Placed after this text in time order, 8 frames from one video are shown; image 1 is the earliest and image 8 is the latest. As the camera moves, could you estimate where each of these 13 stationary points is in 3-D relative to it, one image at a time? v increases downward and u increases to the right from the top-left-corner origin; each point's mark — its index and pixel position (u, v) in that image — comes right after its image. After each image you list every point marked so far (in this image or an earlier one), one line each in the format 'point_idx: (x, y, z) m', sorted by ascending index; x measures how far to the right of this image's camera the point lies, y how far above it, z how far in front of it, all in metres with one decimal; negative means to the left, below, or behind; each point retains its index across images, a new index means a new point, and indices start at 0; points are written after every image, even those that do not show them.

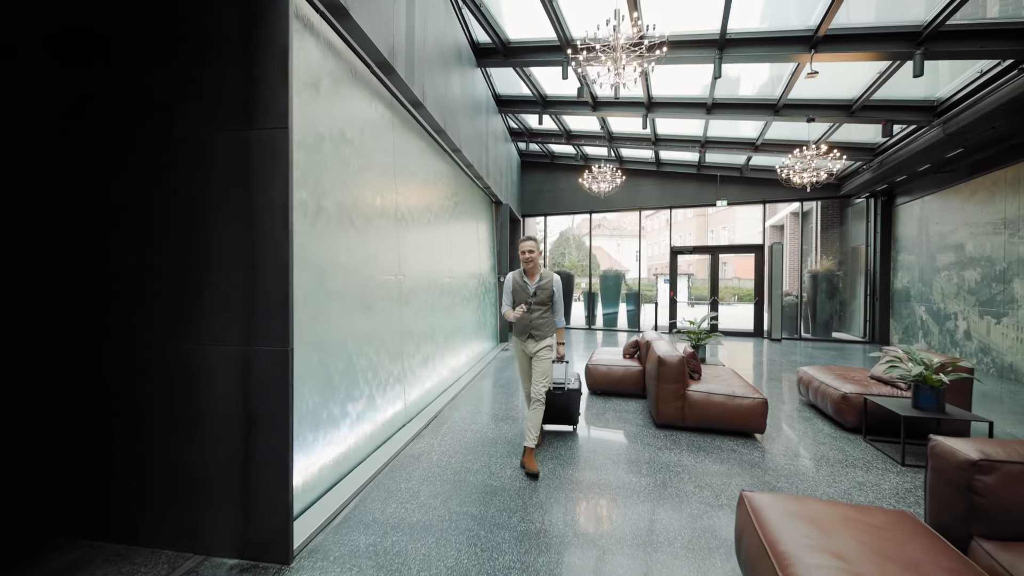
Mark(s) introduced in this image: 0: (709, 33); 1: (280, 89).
0: (+2.2, +2.8, +4.6) m
1: (-1.0, +0.9, +1.8) m
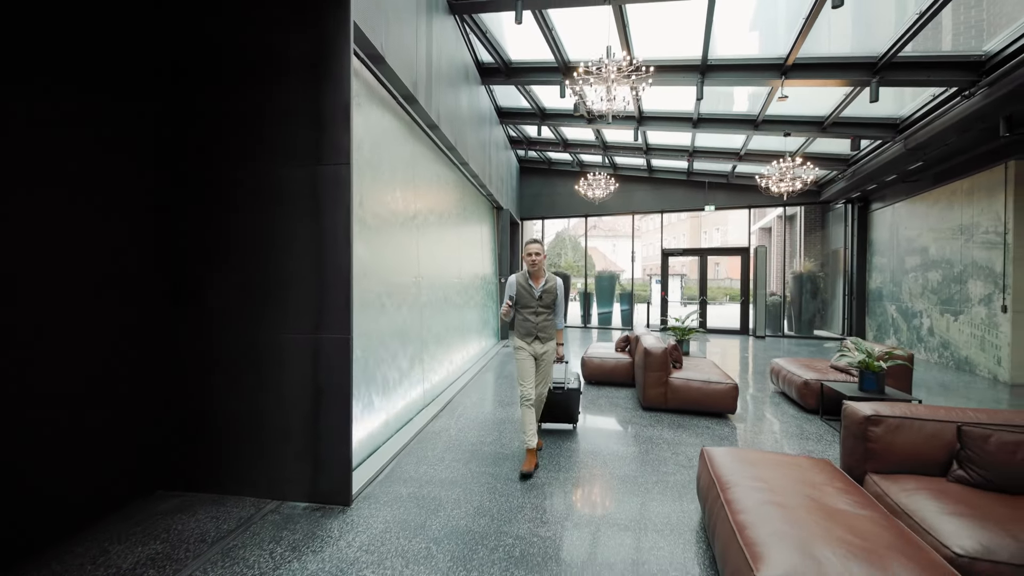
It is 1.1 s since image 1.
0: (+2.2, +2.8, +5.2) m
1: (-0.9, +0.9, +2.3) m
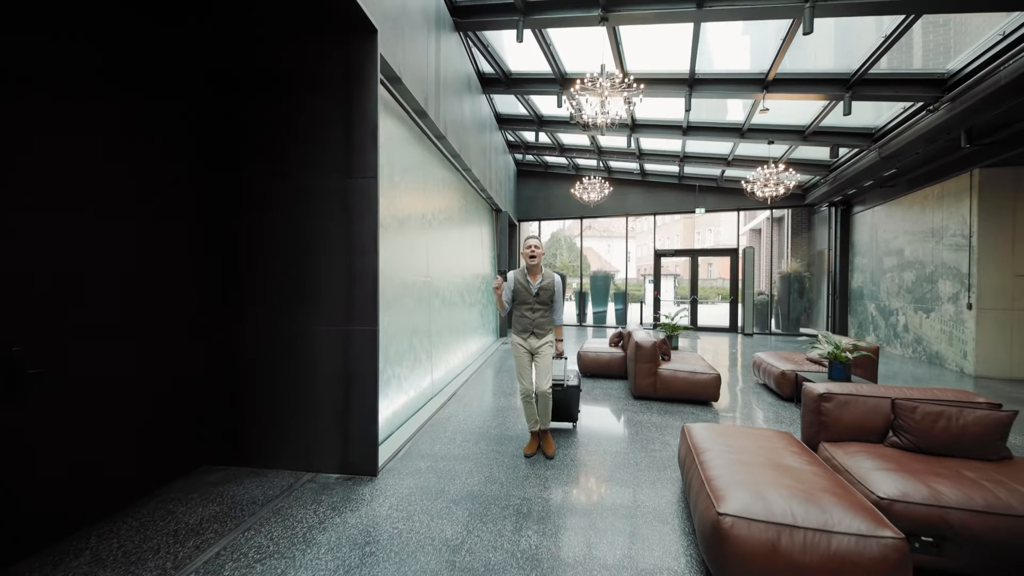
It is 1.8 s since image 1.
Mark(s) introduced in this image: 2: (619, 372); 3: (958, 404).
0: (+2.2, +2.9, +5.5) m
1: (-0.9, +0.9, +2.7) m
2: (+1.4, -1.1, +5.3) m
3: (+2.2, -0.6, +2.1) m
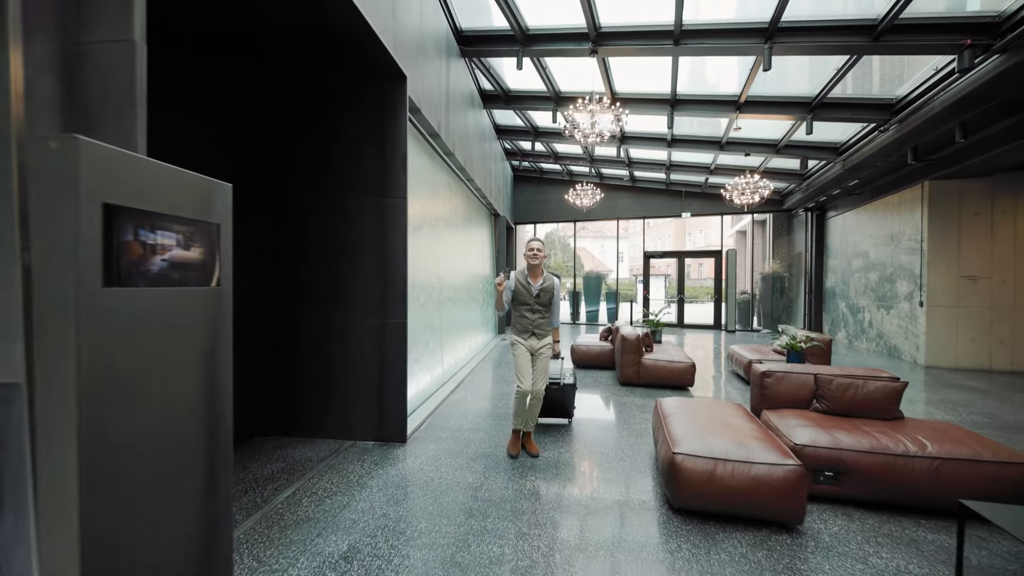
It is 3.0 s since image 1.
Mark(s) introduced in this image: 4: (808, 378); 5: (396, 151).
0: (+2.2, +2.9, +6.1) m
1: (-0.9, +0.9, +3.2) m
2: (+1.3, -1.1, +5.9) m
3: (+2.3, -0.6, +2.7) m
4: (+2.0, -0.6, +2.9) m
5: (-0.9, +1.1, +3.2) m
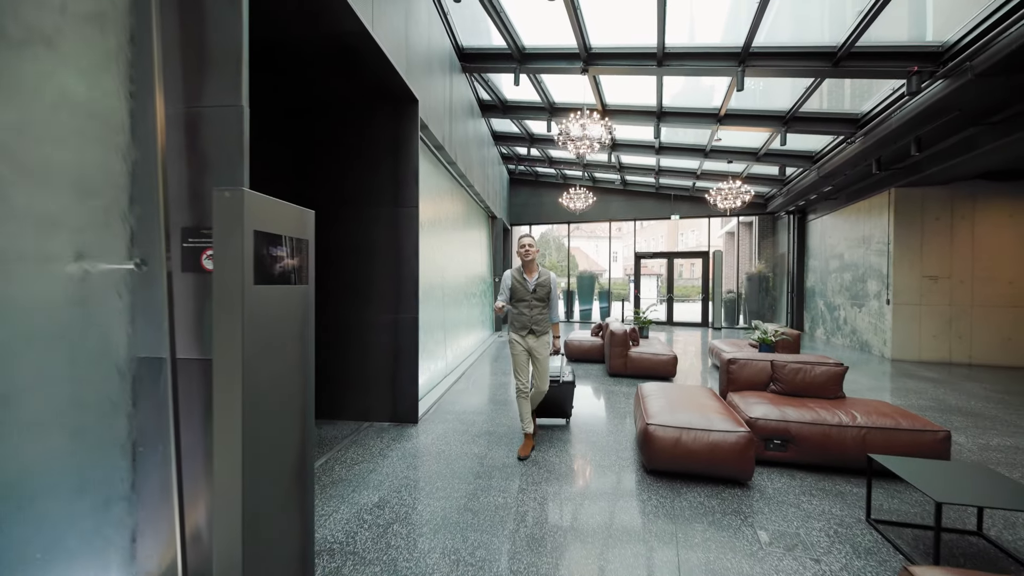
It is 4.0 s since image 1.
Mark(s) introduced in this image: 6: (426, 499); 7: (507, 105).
0: (+2.2, +2.9, +6.6) m
1: (-0.9, +0.9, +3.6) m
2: (+1.3, -1.1, +6.4) m
3: (+2.3, -0.6, +3.2) m
4: (+2.0, -0.6, +3.3) m
5: (-0.9, +1.1, +3.6) m
6: (-0.5, -1.2, +2.4) m
7: (-0.1, +3.3, +7.5) m
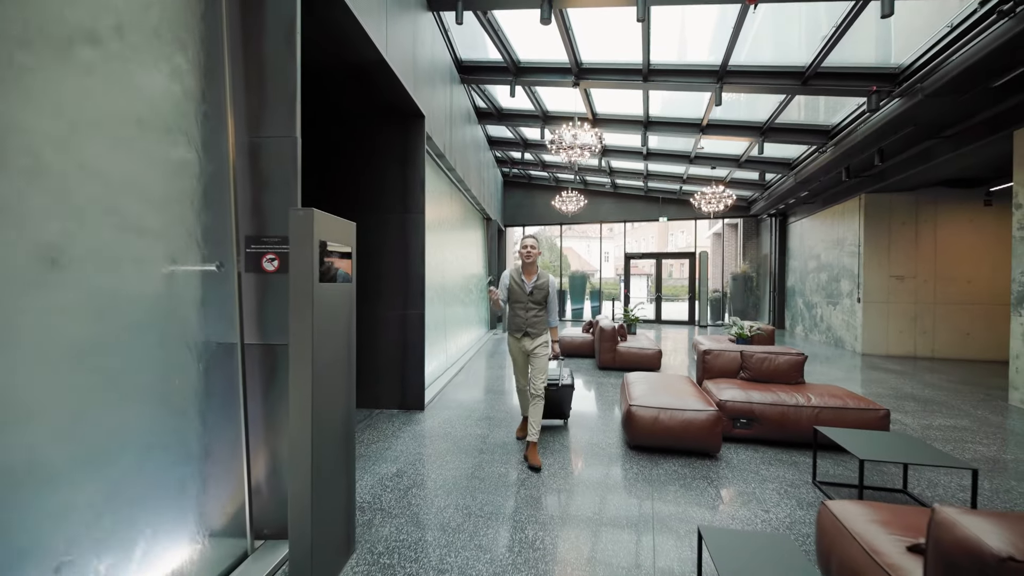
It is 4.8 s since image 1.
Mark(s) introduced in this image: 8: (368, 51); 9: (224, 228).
0: (+2.1, +2.9, +7.0) m
1: (-0.9, +0.9, +4.0) m
2: (+1.2, -1.0, +6.8) m
3: (+2.3, -0.6, +3.6) m
4: (+2.0, -0.6, +3.7) m
5: (-0.9, +1.1, +4.0) m
6: (-0.5, -1.2, +2.8) m
7: (-0.2, +3.3, +7.9) m
8: (-1.0, +1.7, +3.0) m
9: (-1.3, +0.3, +1.9) m
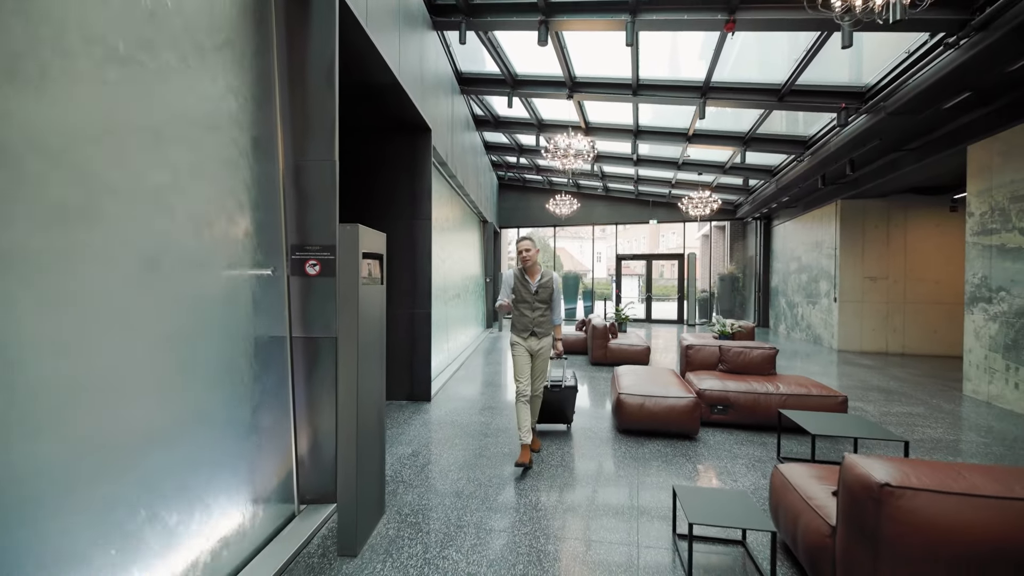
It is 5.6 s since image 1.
0: (+2.0, +2.9, +7.4) m
1: (-0.9, +0.9, +4.3) m
2: (+1.2, -1.0, +7.1) m
3: (+2.3, -0.6, +4.0) m
4: (+2.0, -0.6, +4.1) m
5: (-0.9, +1.1, +4.3) m
6: (-0.5, -1.2, +3.1) m
7: (-0.3, +3.3, +8.2) m
8: (-1.0, +1.7, +3.3) m
9: (-1.3, +0.3, +2.2) m
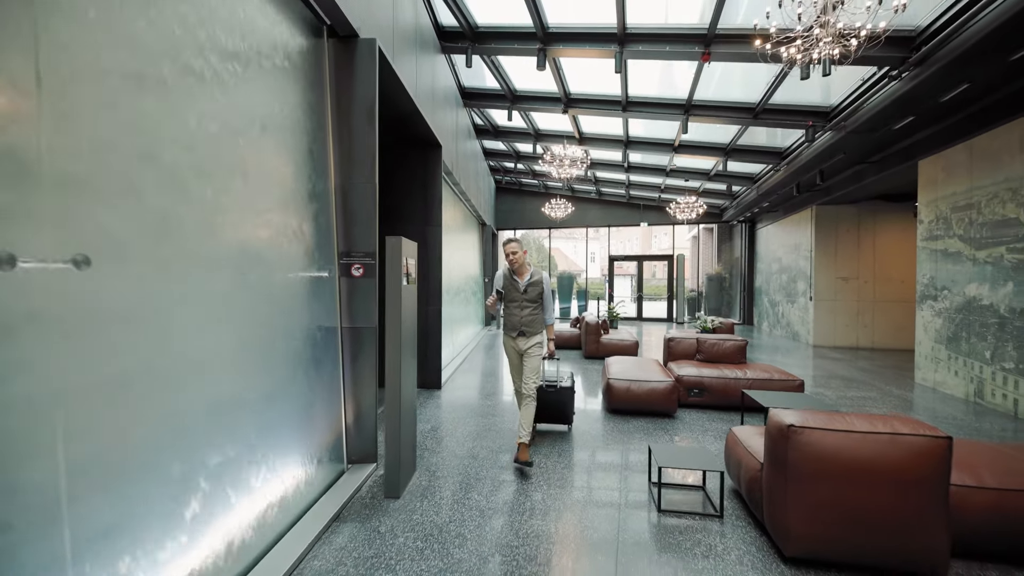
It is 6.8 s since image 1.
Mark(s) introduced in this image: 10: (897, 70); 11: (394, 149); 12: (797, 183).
0: (+2.0, +2.9, +7.9) m
1: (-0.9, +0.9, +4.8) m
2: (+1.2, -1.0, +7.7) m
3: (+2.3, -0.6, +4.5) m
4: (+2.0, -0.6, +4.6) m
5: (-0.9, +1.1, +4.8) m
6: (-0.4, -1.2, +3.6) m
7: (-0.3, +3.3, +8.7) m
8: (-1.0, +1.7, +3.8) m
9: (-1.2, +0.3, +2.7) m
10: (+3.9, +2.2, +4.2) m
11: (-1.4, +1.6, +4.8) m
12: (+5.1, +1.9, +7.5) m
